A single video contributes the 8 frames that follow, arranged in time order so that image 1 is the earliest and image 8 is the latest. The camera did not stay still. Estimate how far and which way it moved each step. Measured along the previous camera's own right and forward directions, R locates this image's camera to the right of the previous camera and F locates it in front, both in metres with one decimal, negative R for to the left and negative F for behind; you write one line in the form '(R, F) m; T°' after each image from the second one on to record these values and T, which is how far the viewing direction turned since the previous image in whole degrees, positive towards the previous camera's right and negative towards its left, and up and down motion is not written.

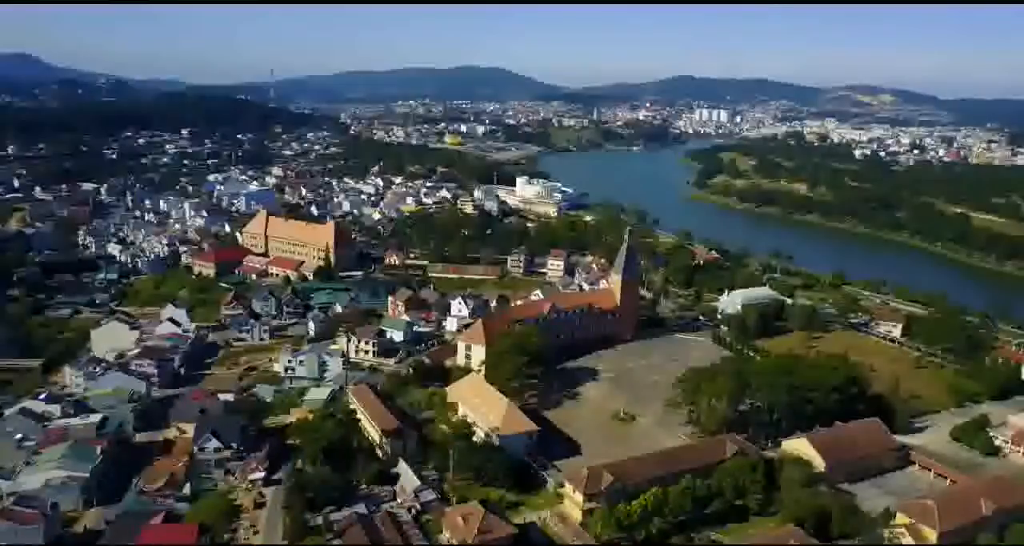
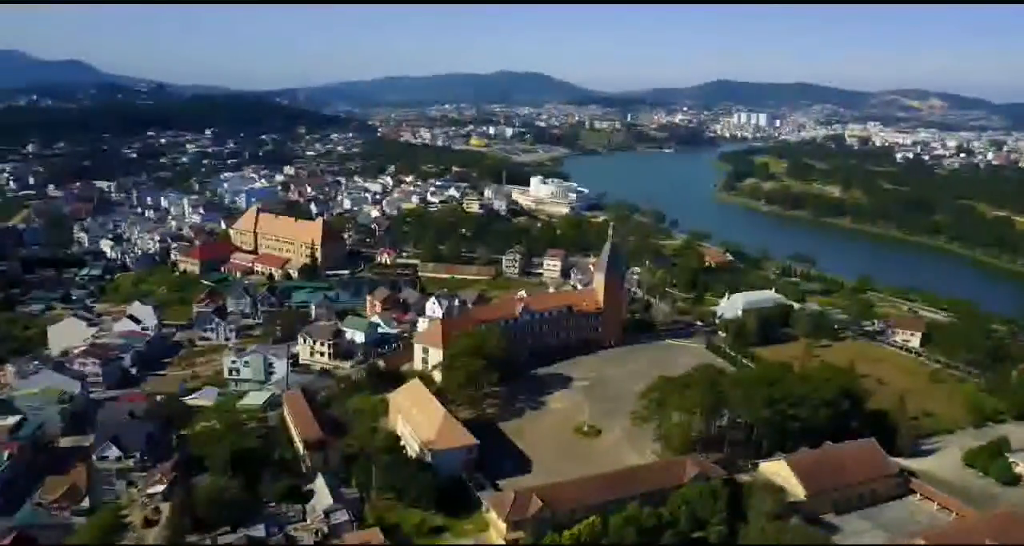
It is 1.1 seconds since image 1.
(+2.0, +2.0) m; -3°
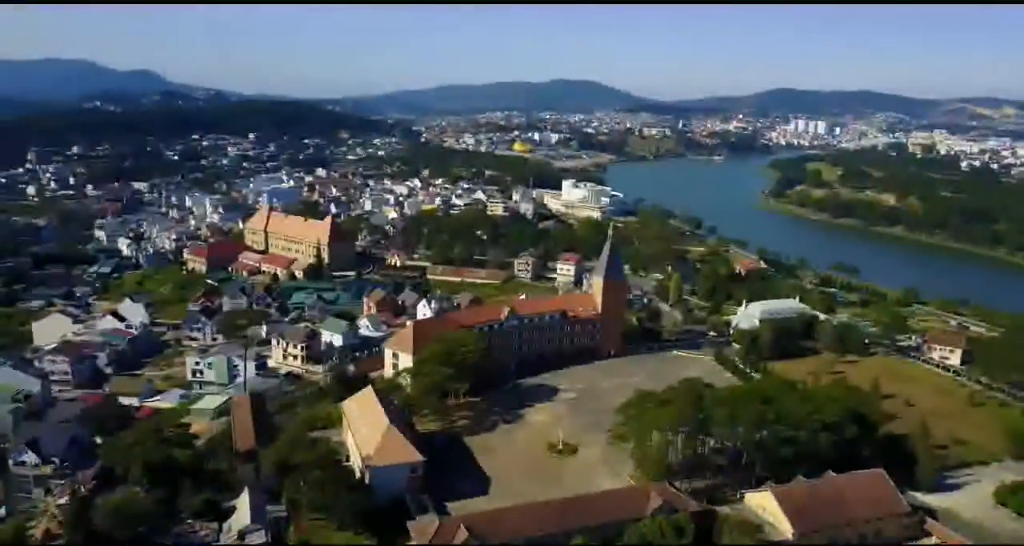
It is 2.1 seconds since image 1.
(+1.8, +1.7) m; -4°
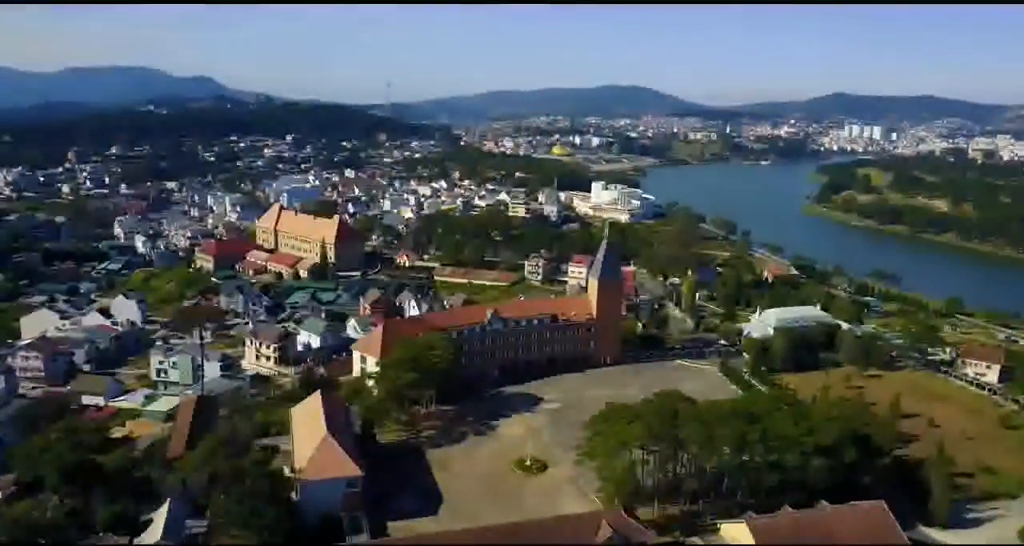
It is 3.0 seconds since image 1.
(+1.6, +1.5) m; -4°
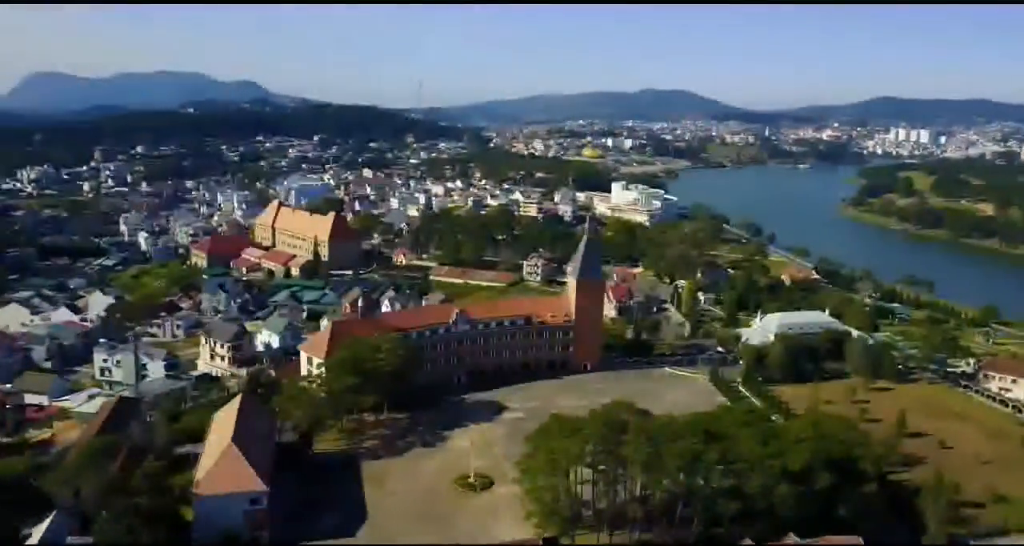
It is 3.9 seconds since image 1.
(+1.7, +1.5) m; -3°
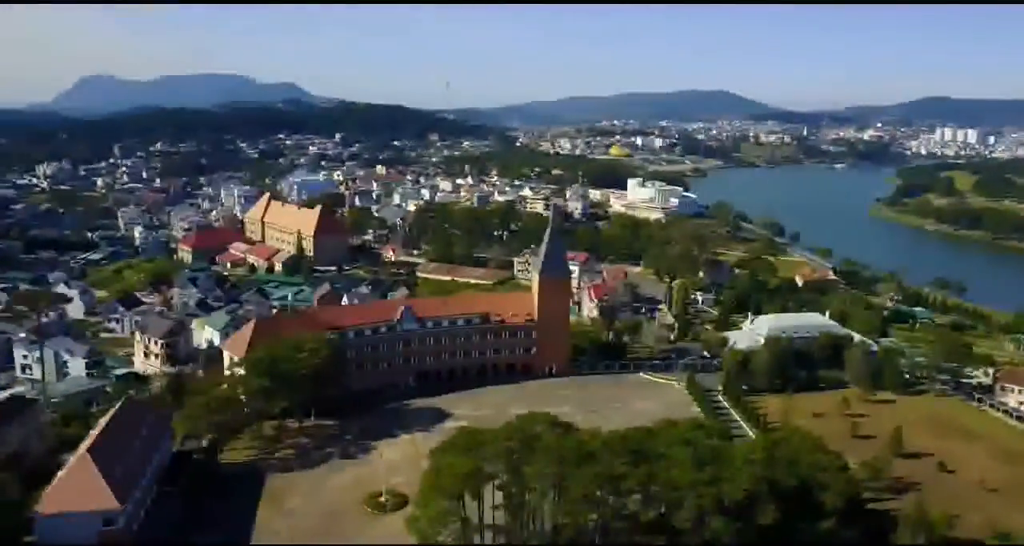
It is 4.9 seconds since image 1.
(+1.8, +1.7) m; -3°
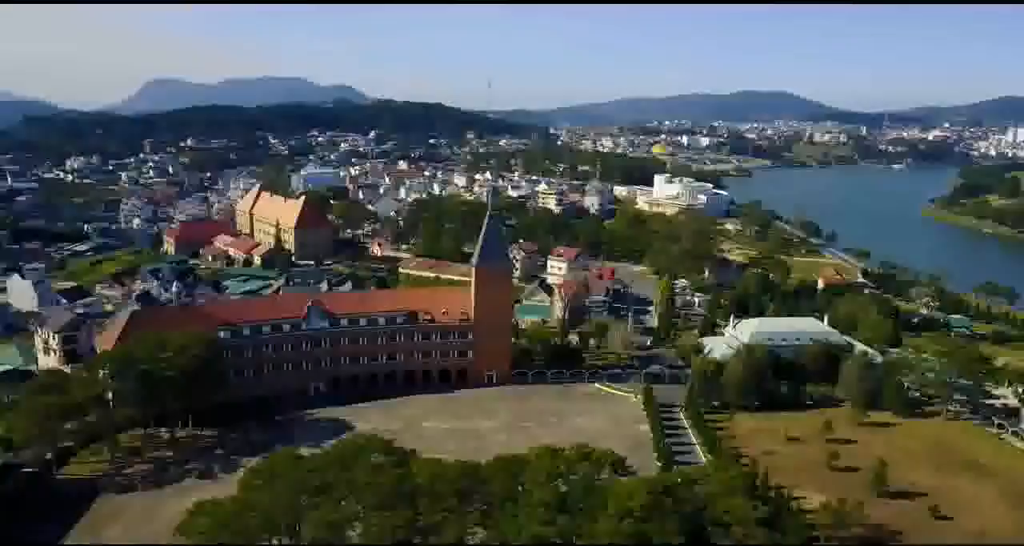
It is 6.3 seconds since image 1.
(+2.4, +2.3) m; -4°
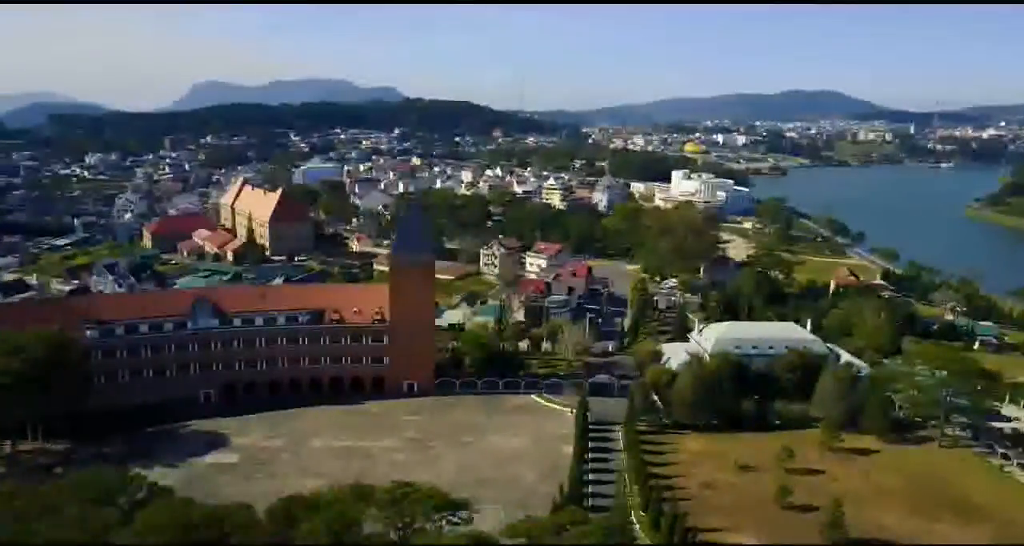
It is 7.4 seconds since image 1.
(+2.1, +2.0) m; -3°
